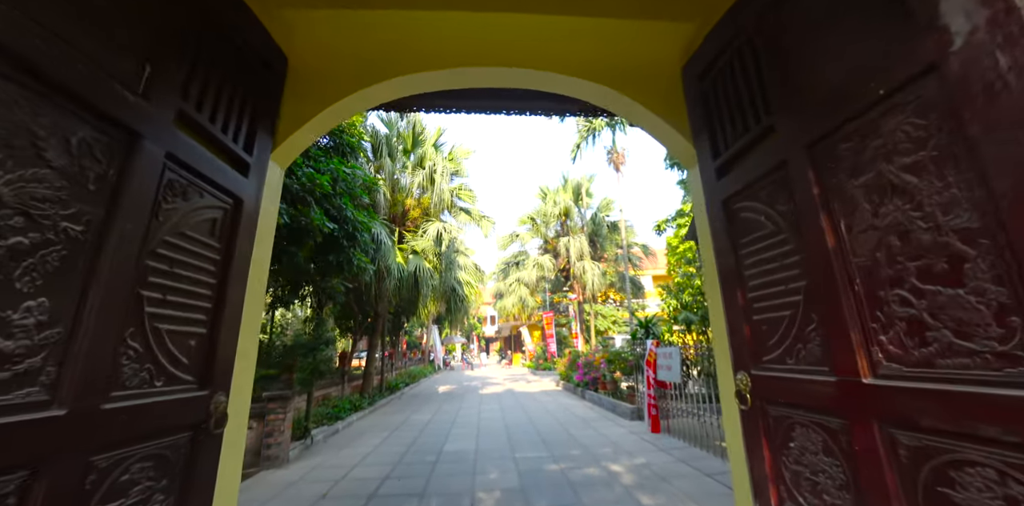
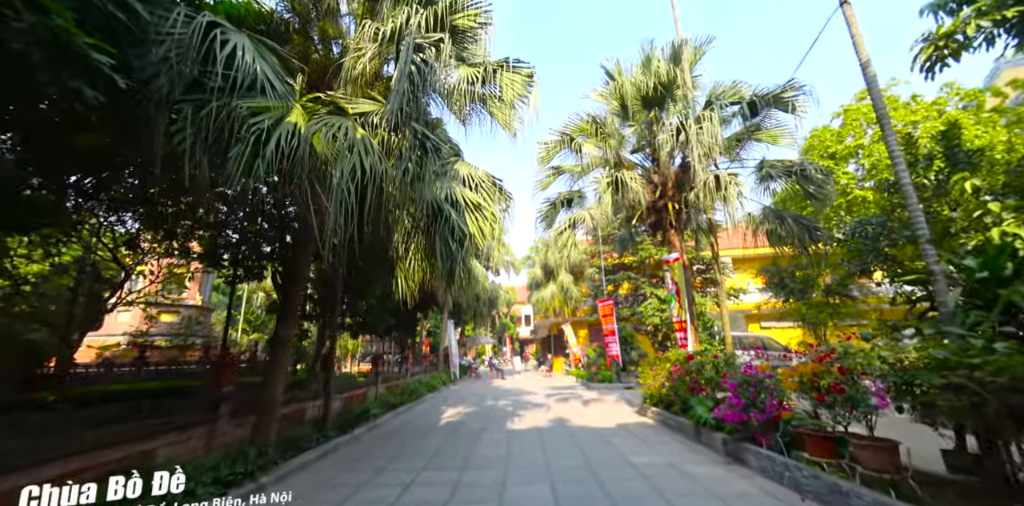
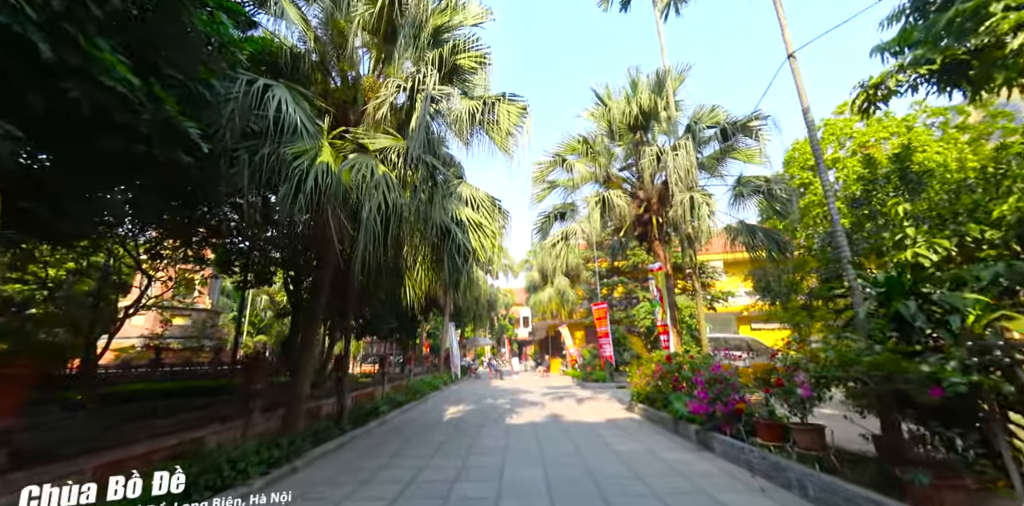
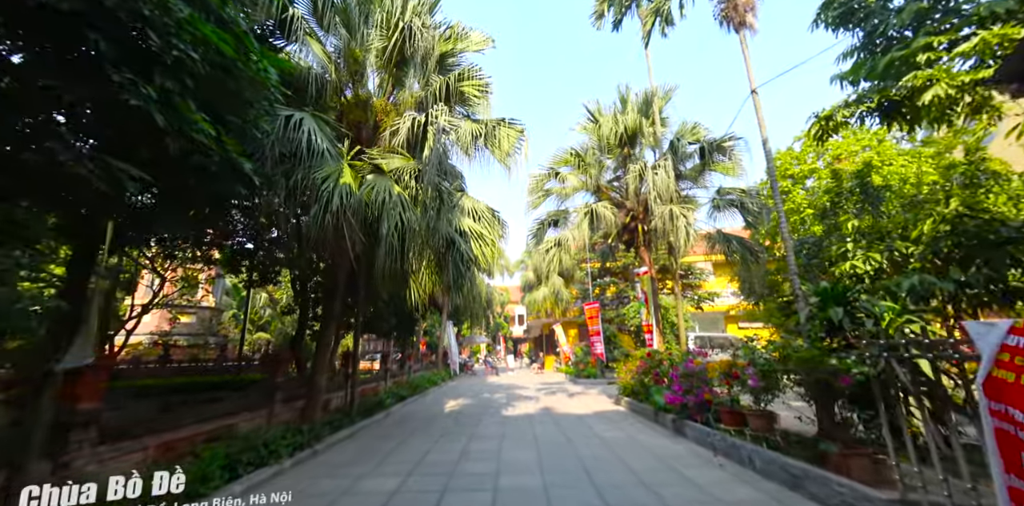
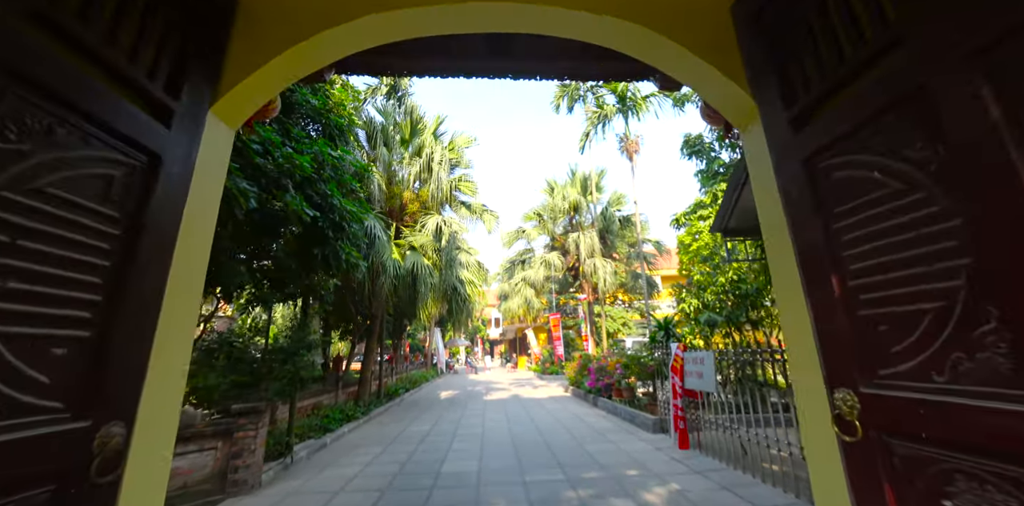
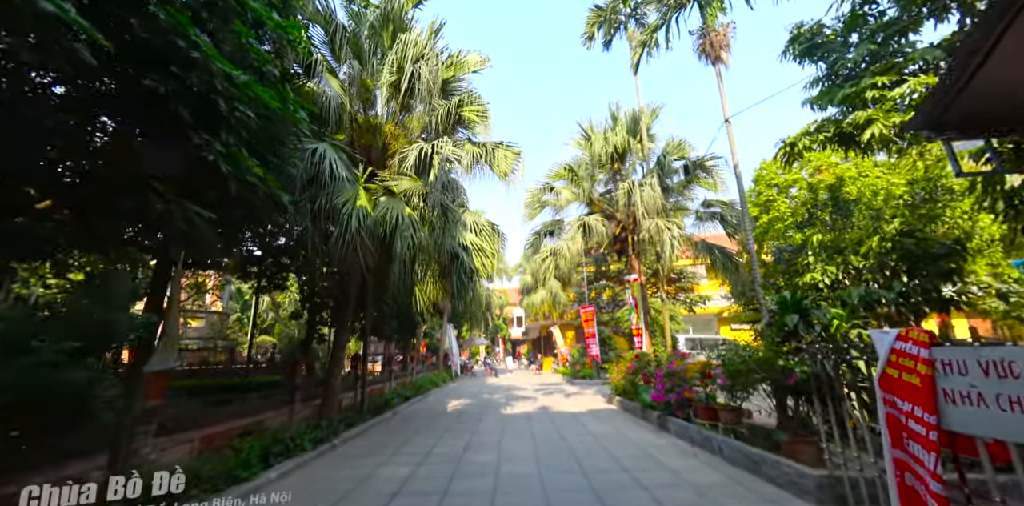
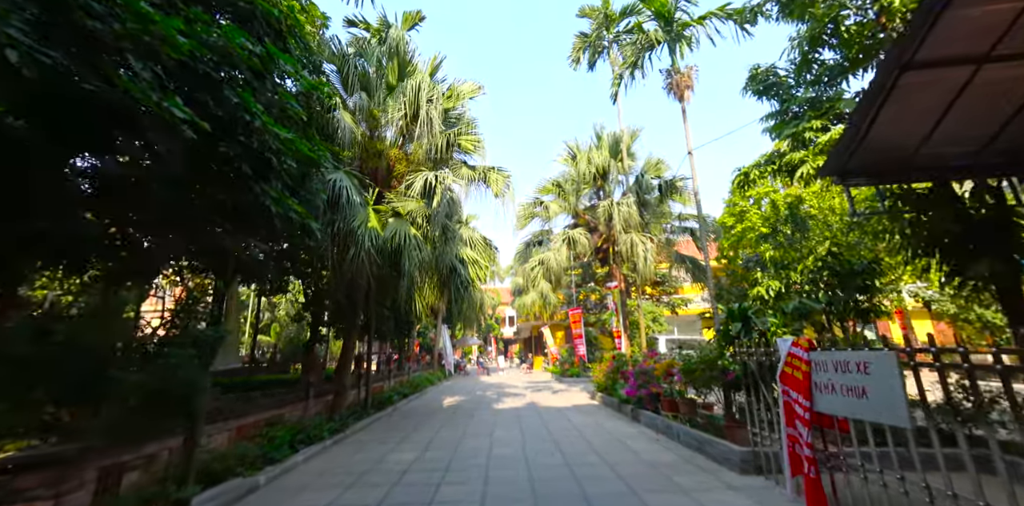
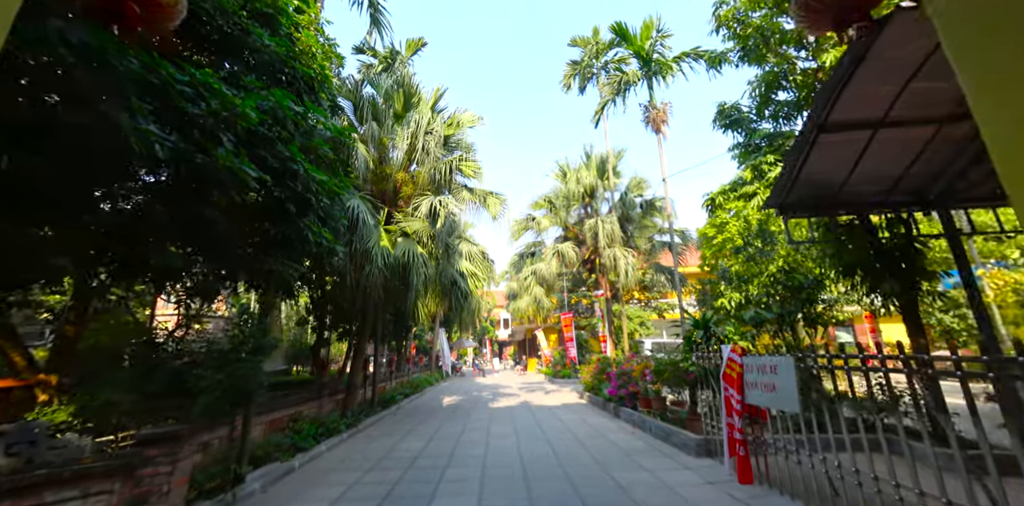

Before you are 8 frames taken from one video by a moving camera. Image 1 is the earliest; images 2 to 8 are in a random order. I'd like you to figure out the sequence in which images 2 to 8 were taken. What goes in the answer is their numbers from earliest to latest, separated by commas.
5, 8, 7, 6, 4, 3, 2
